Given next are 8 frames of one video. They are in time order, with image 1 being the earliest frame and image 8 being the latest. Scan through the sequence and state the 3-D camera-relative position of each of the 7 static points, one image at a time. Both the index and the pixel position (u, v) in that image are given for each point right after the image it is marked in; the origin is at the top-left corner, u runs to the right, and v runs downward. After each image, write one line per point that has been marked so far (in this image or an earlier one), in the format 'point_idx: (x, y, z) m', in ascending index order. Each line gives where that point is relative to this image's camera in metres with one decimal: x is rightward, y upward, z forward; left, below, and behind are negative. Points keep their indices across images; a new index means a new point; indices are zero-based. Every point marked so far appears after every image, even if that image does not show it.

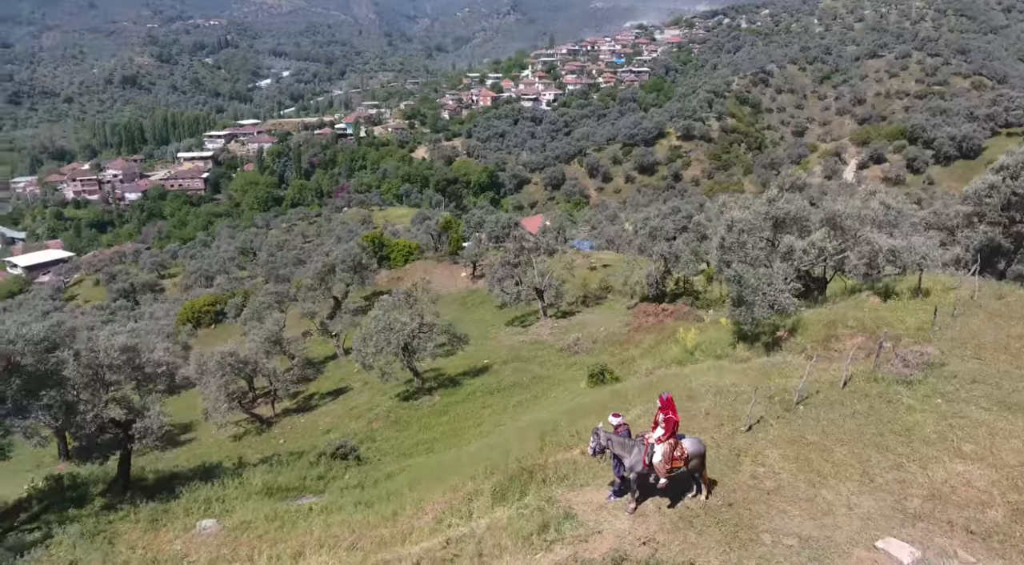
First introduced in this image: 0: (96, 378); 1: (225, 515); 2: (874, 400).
0: (-10.2, -2.3, +18.4) m
1: (-6.7, -5.4, +17.4) m
2: (+9.4, -3.0, +19.2) m
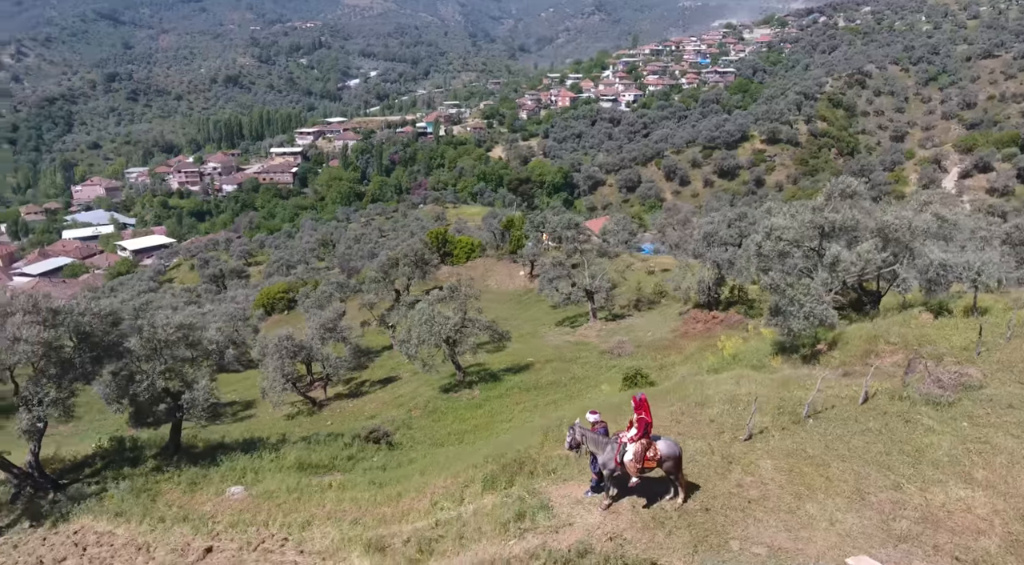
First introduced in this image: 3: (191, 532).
0: (-9.9, -1.9, +20.7) m
1: (-6.7, -5.1, +19.2) m
2: (+9.7, -3.5, +18.9) m
3: (-7.3, -5.7, +17.0) m
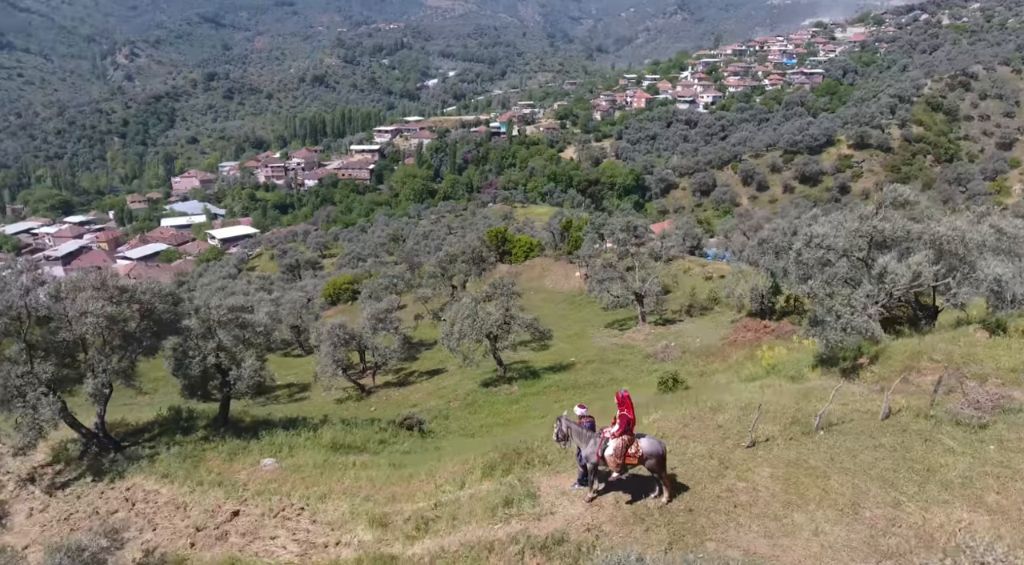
0: (-9.2, -1.5, +22.7) m
1: (-6.3, -4.9, +20.8) m
2: (+9.9, -3.8, +18.5) m
3: (-7.3, -5.4, +18.8) m
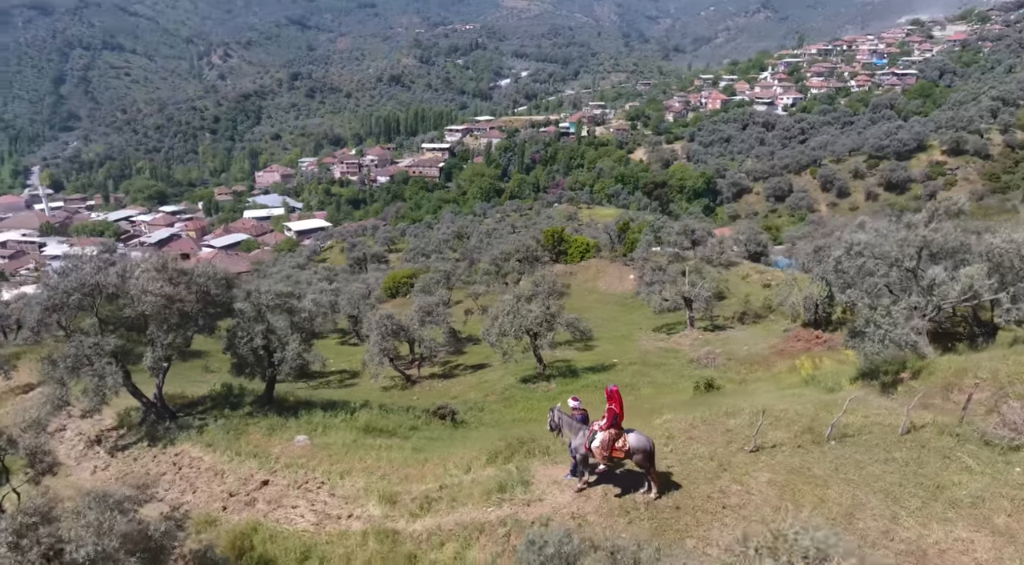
0: (-8.3, -1.1, +24.5) m
1: (-5.8, -4.6, +22.3) m
2: (+10.1, -4.1, +18.1) m
3: (-7.0, -5.0, +20.4) m
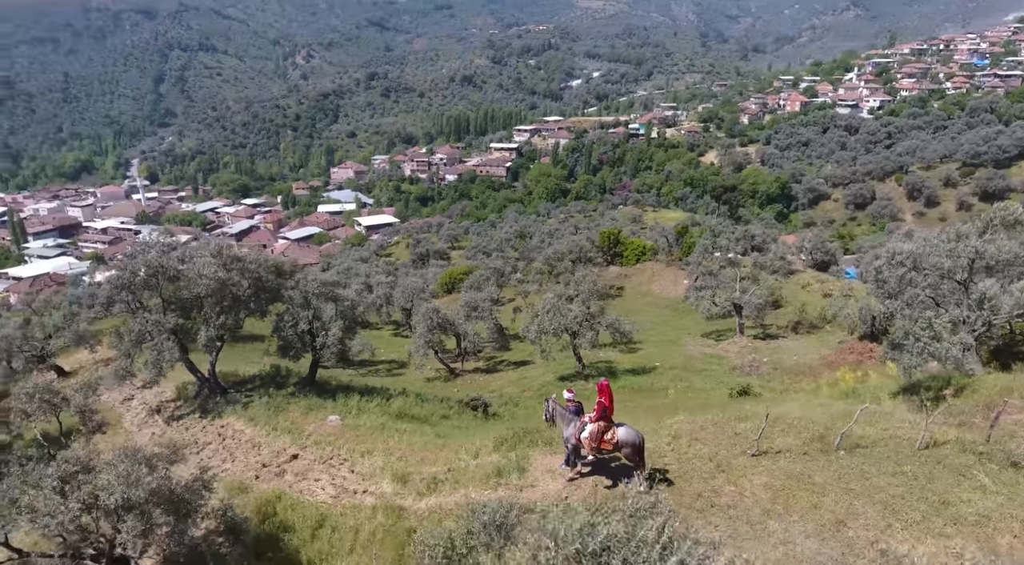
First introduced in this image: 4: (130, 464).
0: (-7.2, -0.7, +26.2) m
1: (-5.1, -4.2, +23.8) m
2: (+10.1, -4.4, +17.7) m
3: (-6.5, -4.7, +22.0) m
4: (-8.3, -3.9, +16.3) m
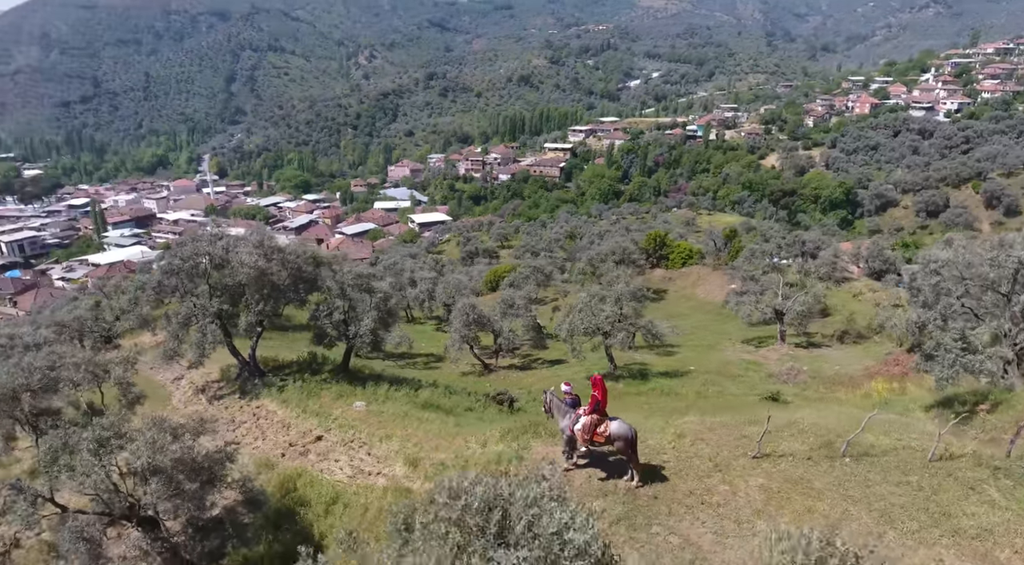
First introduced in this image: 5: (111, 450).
0: (-6.2, -0.4, +27.4) m
1: (-4.5, -4.0, +24.8) m
2: (+10.1, -4.6, +17.2) m
3: (-6.1, -4.4, +23.2) m
4: (-8.3, -3.5, +17.7) m
5: (-9.1, -3.8, +17.3) m
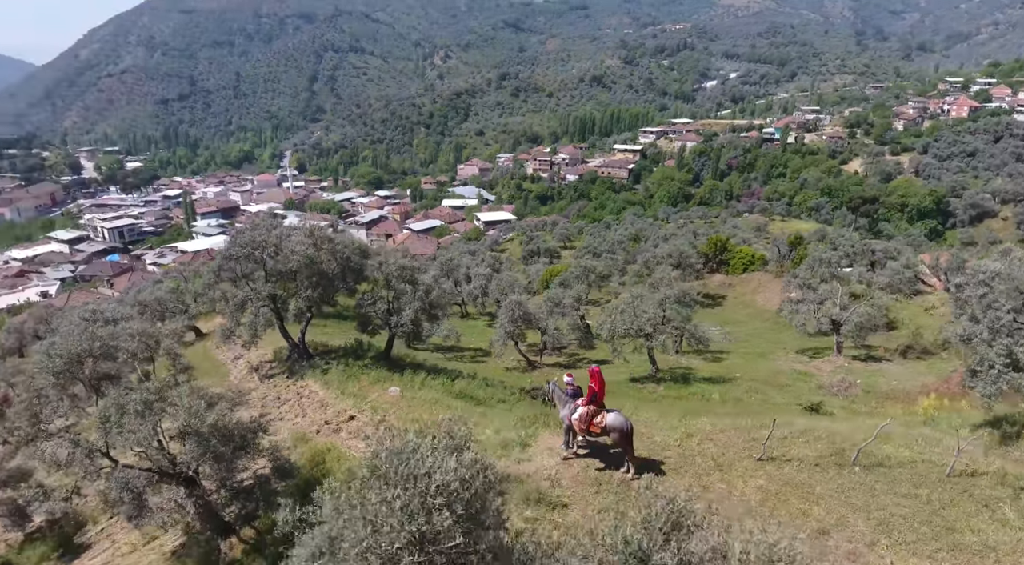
0: (-4.8, -0.1, +28.4) m
1: (-3.5, -3.8, +25.7) m
2: (+10.0, -4.8, +16.4) m
3: (-5.3, -4.1, +24.3) m
4: (-8.2, -3.2, +19.1) m
5: (-9.1, -3.4, +18.8) m
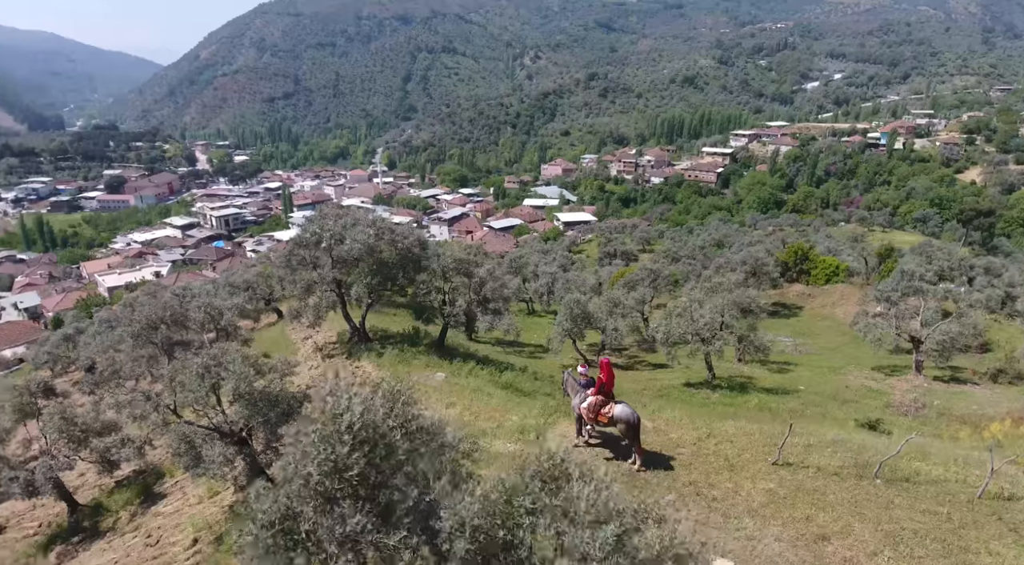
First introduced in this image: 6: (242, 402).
0: (-2.9, +0.2, +28.9) m
1: (-2.3, -3.5, +26.0) m
2: (+9.6, -5.0, +14.7) m
3: (-4.3, -3.7, +24.9) m
4: (-7.9, -2.6, +20.1) m
5: (-8.7, -2.8, +20.0) m
6: (-7.8, -3.5, +19.7) m
